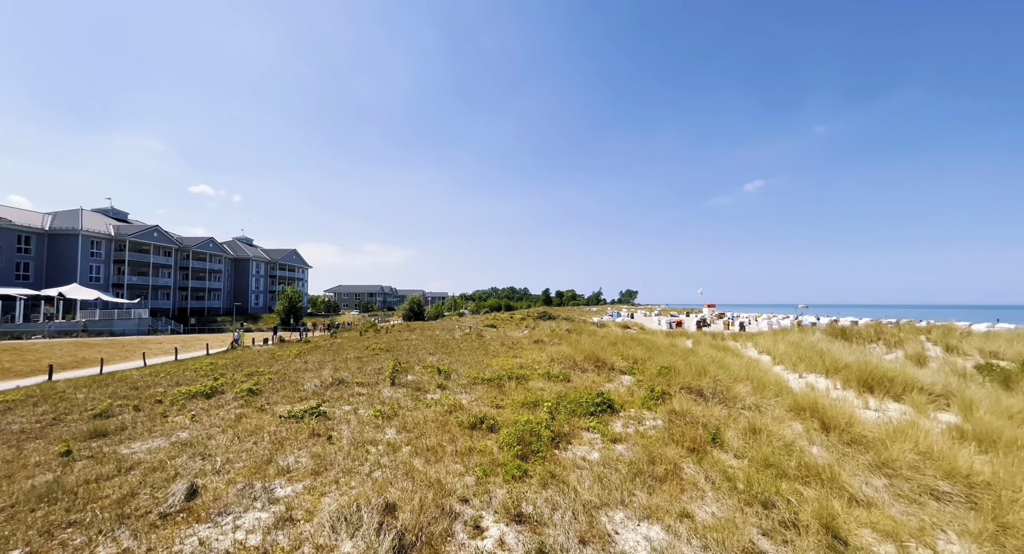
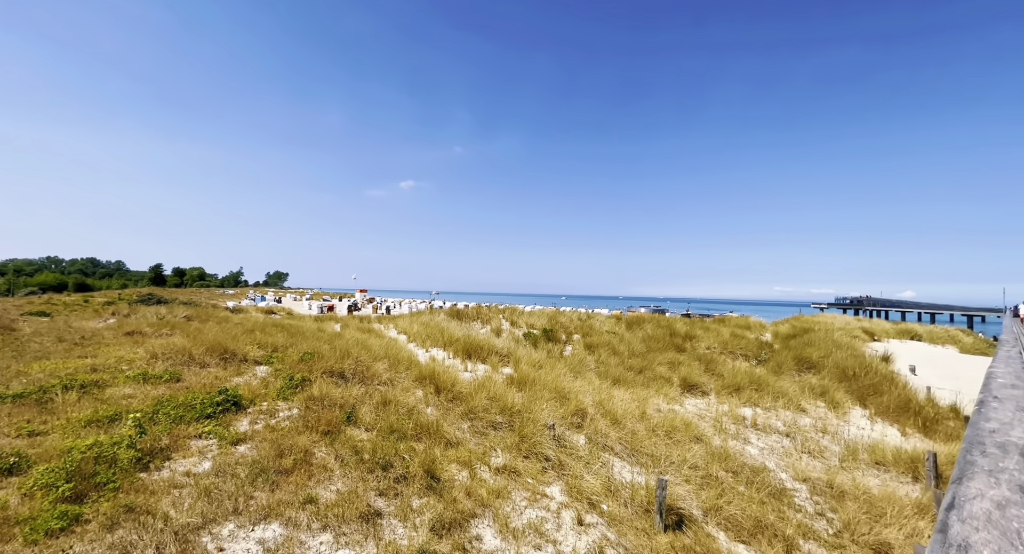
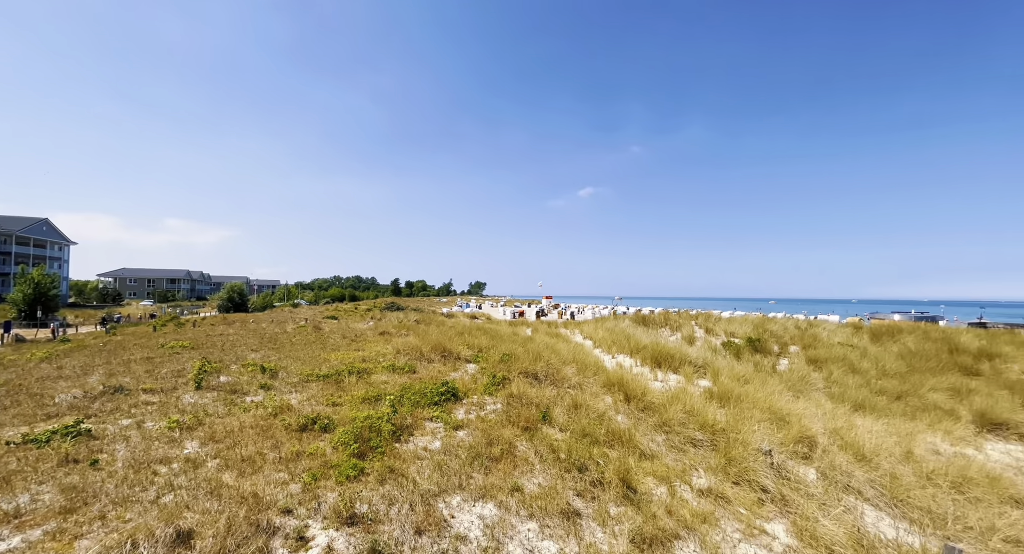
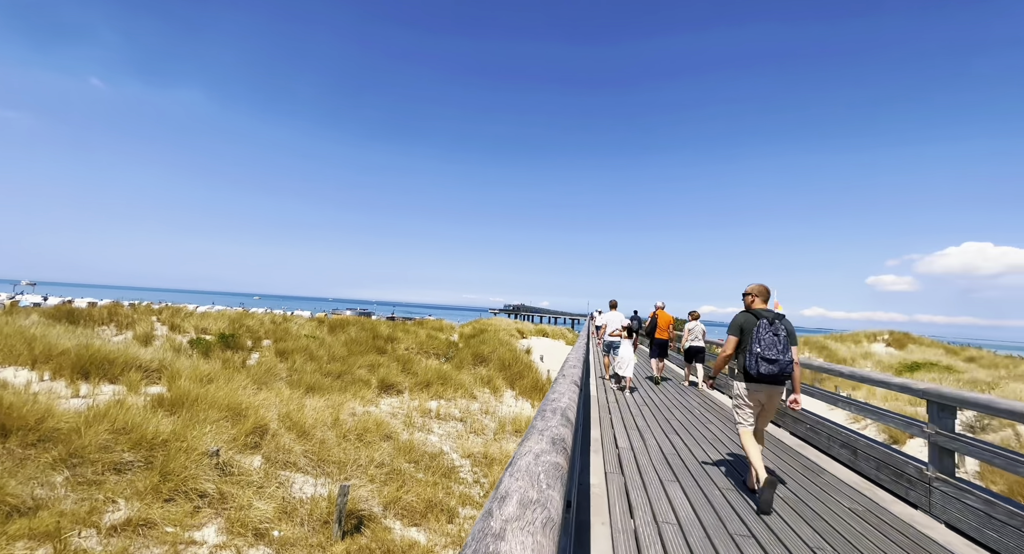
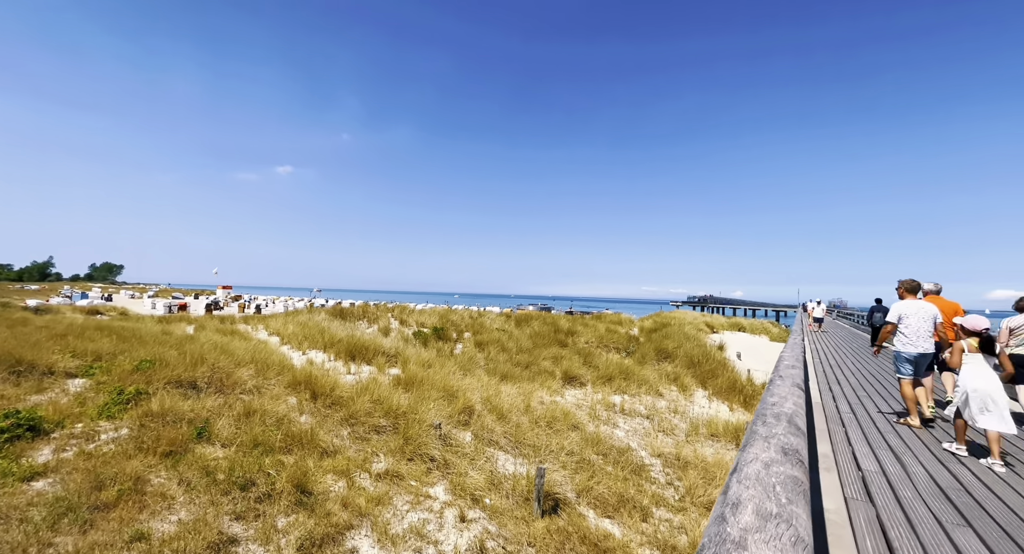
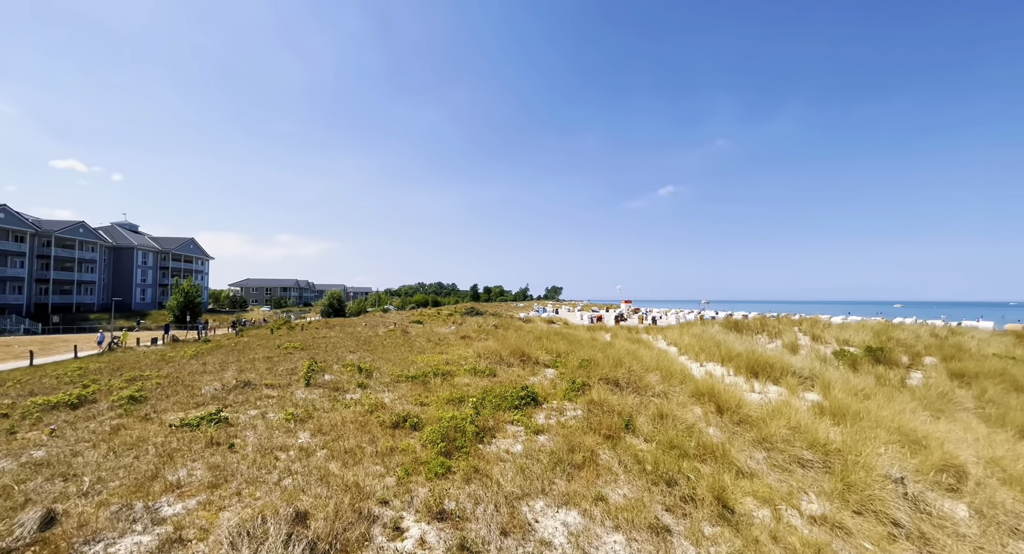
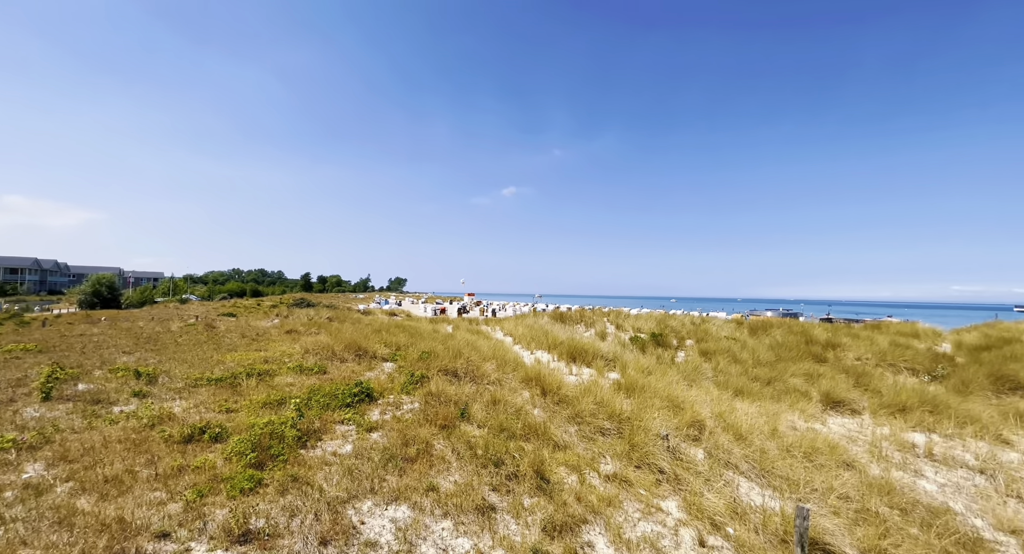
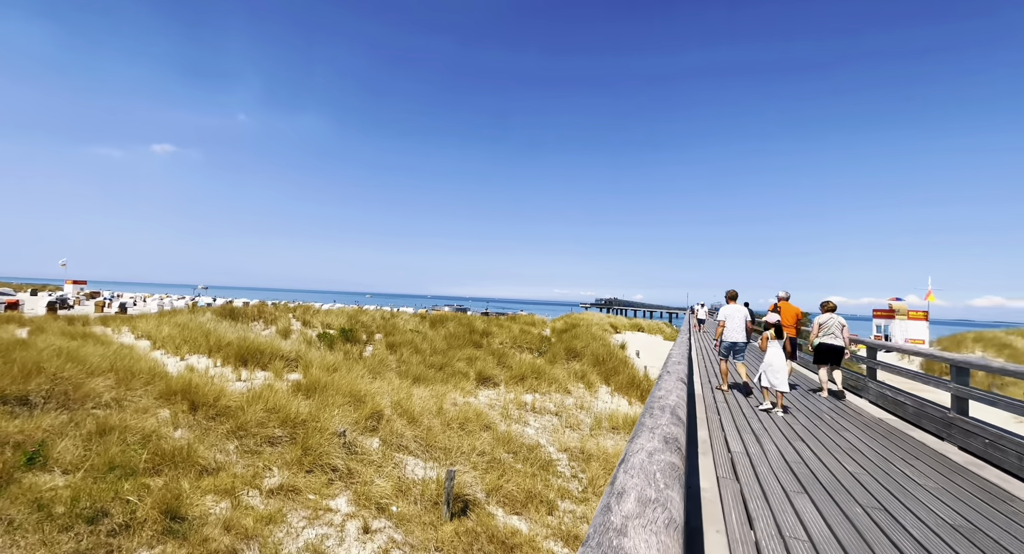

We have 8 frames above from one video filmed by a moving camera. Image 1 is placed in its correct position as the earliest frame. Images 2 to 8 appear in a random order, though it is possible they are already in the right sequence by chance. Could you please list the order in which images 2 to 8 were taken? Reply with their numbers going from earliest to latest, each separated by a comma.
6, 3, 7, 2, 5, 8, 4
